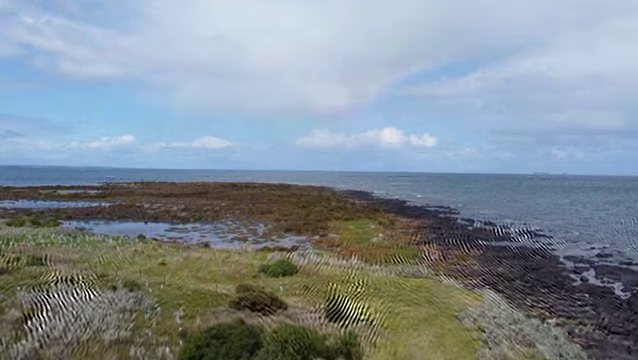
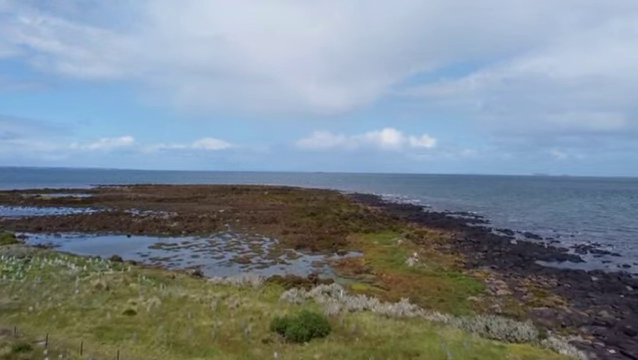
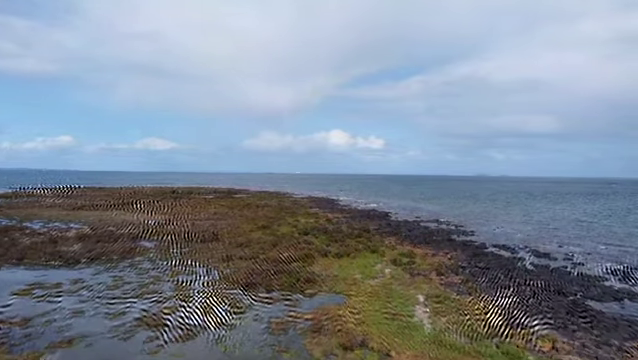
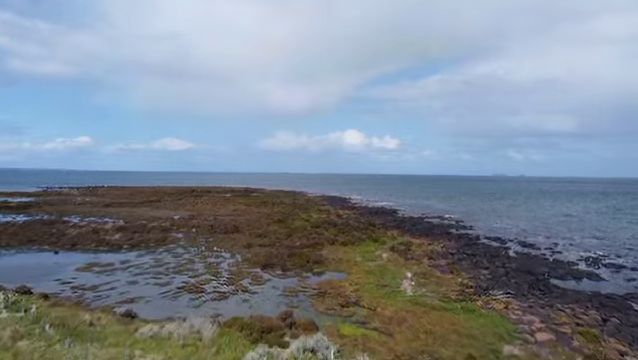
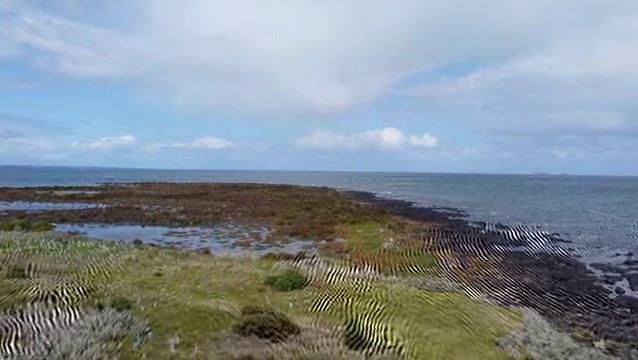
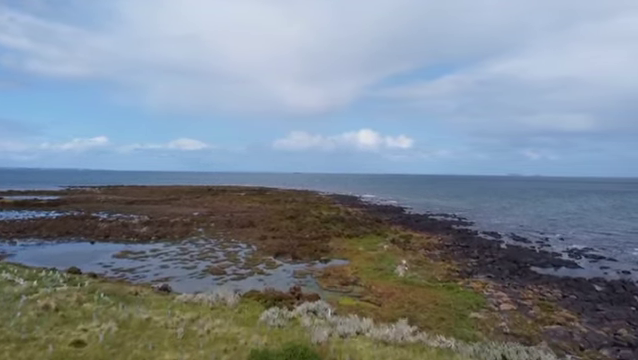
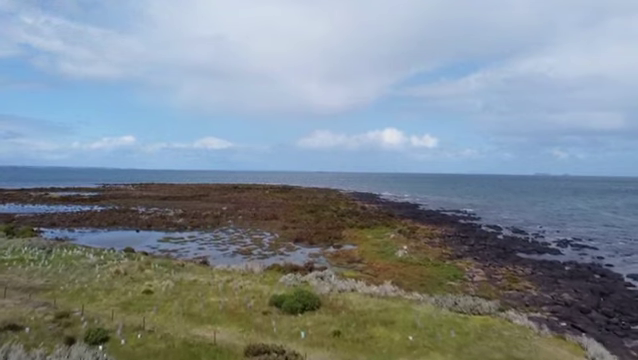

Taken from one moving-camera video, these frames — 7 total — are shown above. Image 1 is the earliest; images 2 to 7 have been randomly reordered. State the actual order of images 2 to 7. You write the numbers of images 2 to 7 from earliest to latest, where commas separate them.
5, 7, 2, 6, 4, 3
